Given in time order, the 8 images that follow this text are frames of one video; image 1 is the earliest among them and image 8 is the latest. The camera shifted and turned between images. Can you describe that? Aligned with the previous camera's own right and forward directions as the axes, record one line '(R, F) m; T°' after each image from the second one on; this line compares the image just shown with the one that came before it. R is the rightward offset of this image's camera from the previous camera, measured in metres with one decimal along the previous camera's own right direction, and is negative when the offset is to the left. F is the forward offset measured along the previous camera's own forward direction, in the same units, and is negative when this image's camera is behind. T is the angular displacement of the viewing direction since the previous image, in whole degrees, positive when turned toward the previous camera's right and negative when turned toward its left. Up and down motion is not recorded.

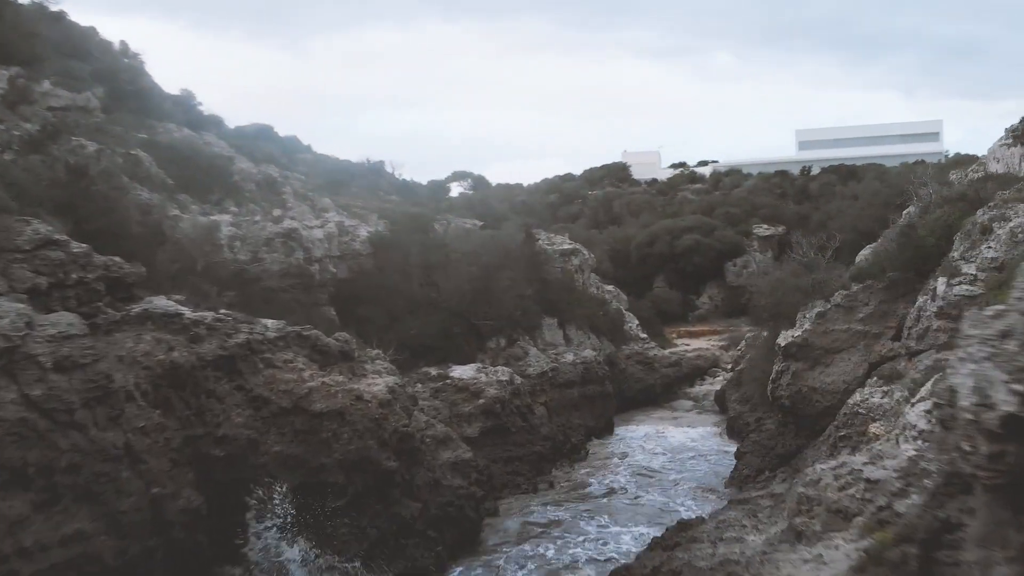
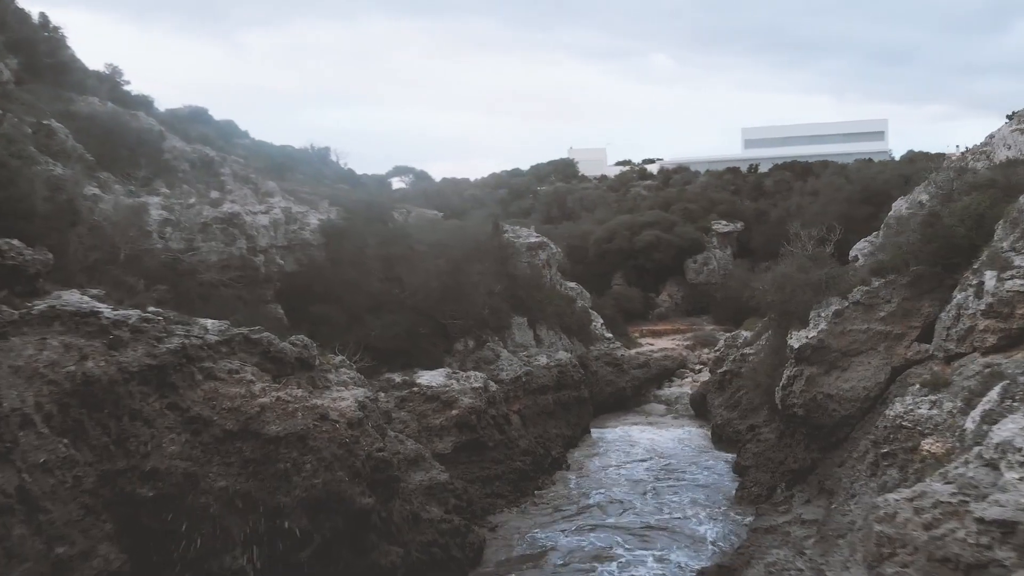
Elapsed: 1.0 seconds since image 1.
(-0.5, +1.6) m; +4°
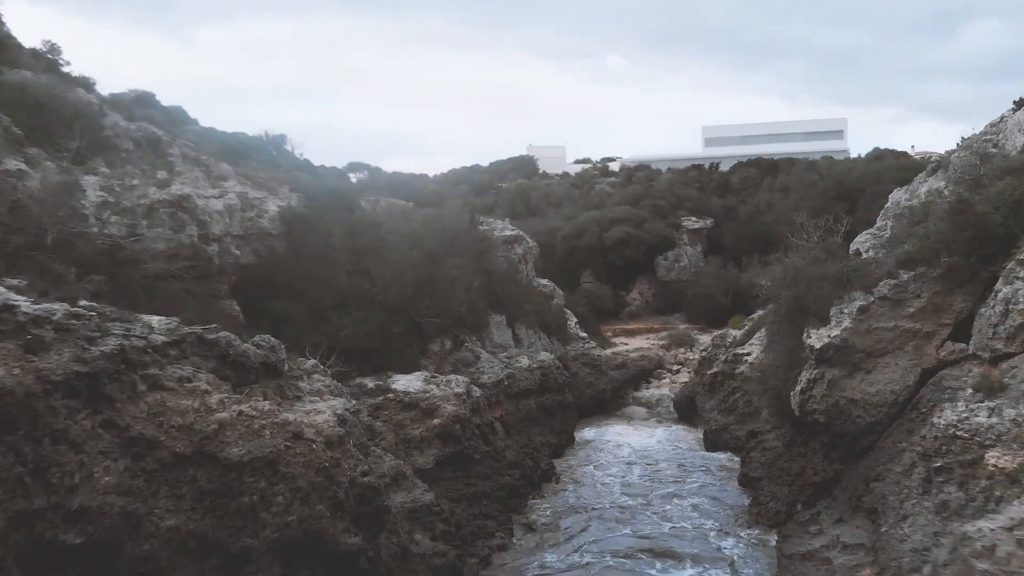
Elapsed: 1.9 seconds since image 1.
(-0.4, +1.2) m; +3°
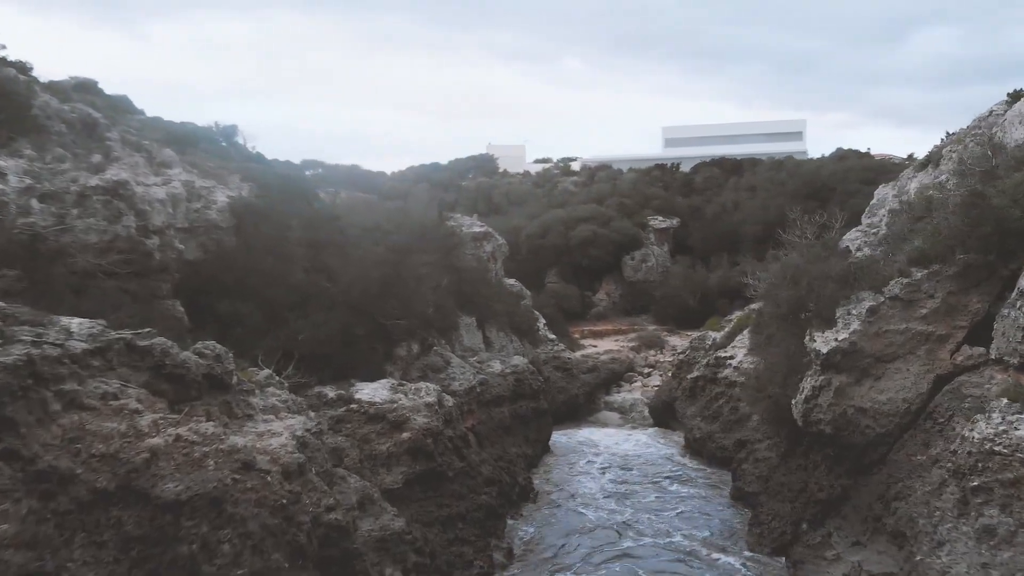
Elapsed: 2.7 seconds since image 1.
(-0.2, +1.0) m; +3°
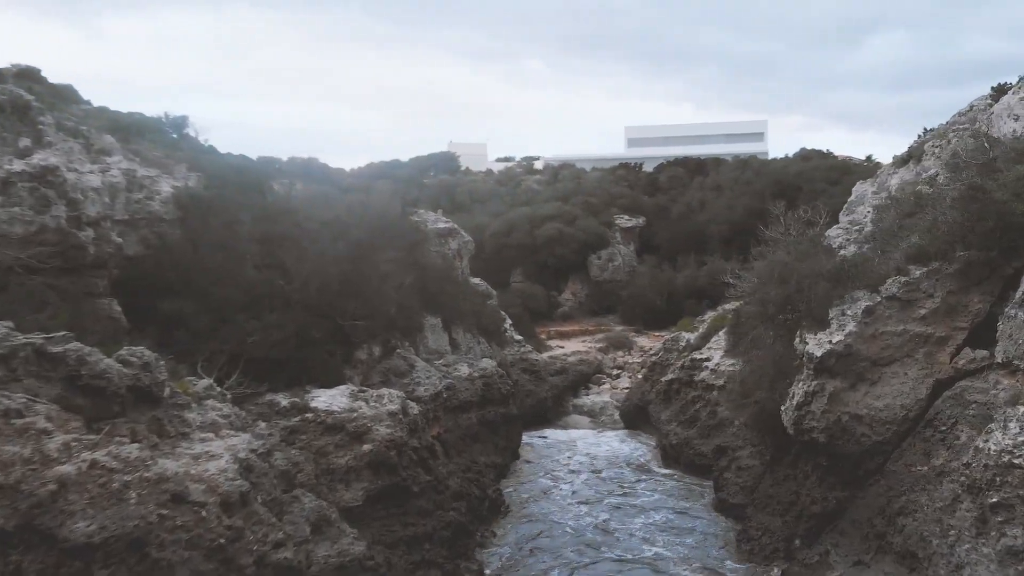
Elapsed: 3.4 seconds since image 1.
(-0.1, +0.7) m; +3°
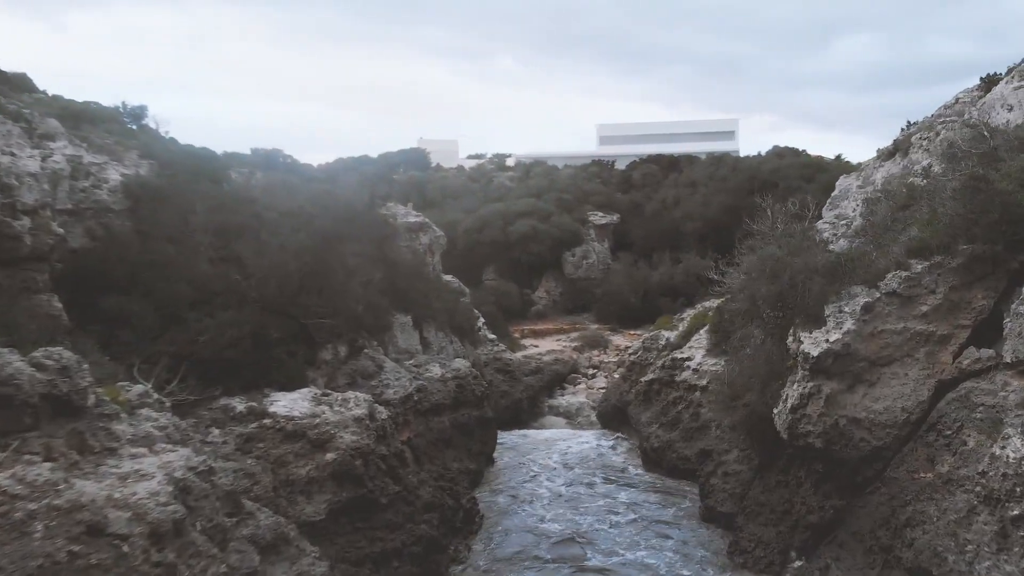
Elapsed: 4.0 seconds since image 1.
(0.0, +0.6) m; +2°
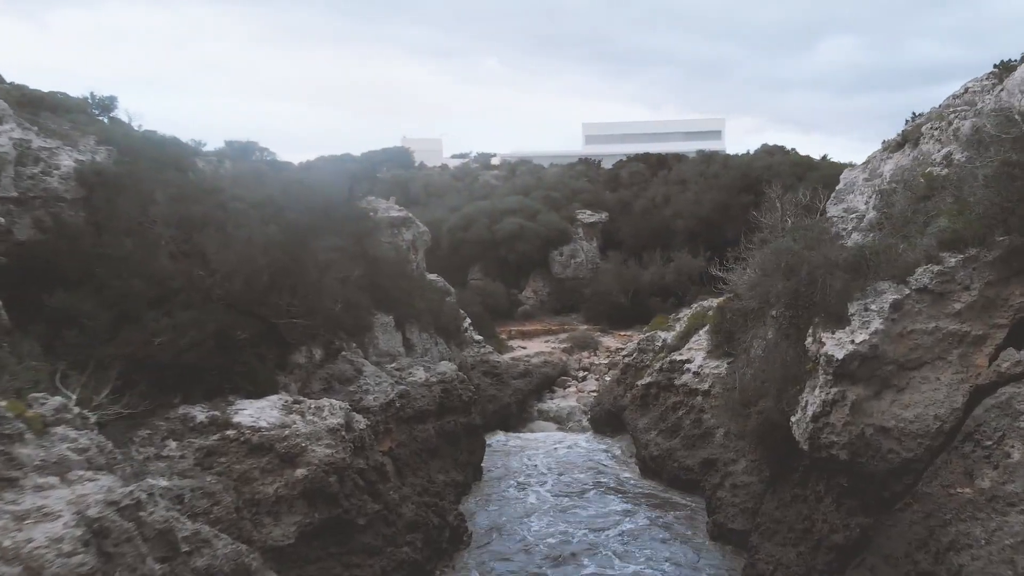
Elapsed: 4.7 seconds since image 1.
(-0.1, +0.8) m; +1°
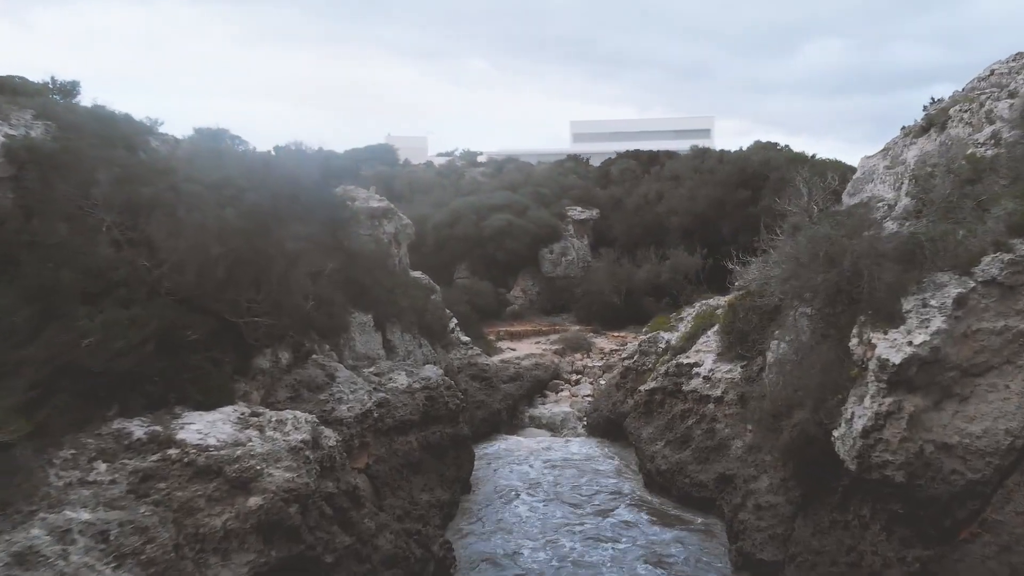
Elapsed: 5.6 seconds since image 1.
(-0.1, +1.1) m; +1°
